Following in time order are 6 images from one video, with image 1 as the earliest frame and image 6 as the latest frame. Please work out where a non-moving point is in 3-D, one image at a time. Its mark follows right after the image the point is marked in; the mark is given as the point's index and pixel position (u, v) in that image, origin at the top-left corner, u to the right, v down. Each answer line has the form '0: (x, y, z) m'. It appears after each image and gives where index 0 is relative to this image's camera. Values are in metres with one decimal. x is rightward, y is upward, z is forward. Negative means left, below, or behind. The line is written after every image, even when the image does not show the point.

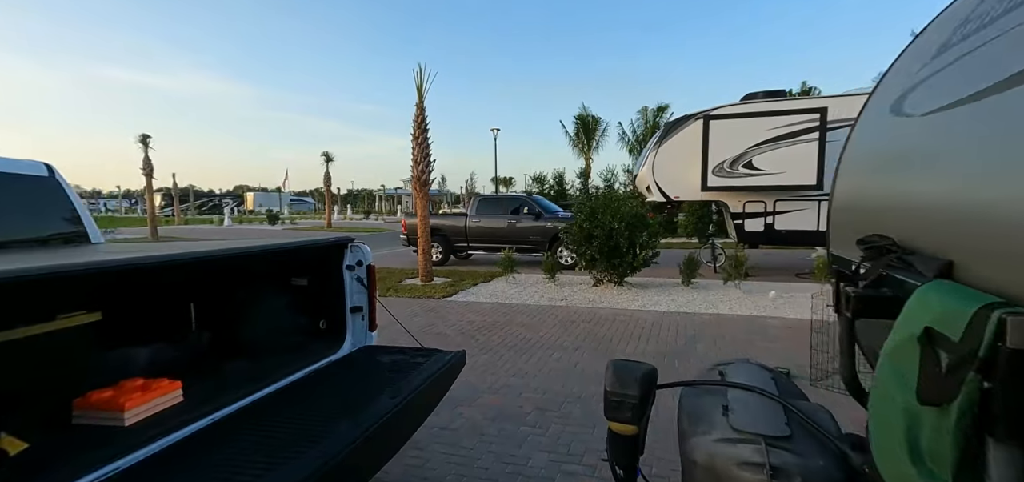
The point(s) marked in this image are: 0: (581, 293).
0: (+1.3, -1.0, +8.5) m
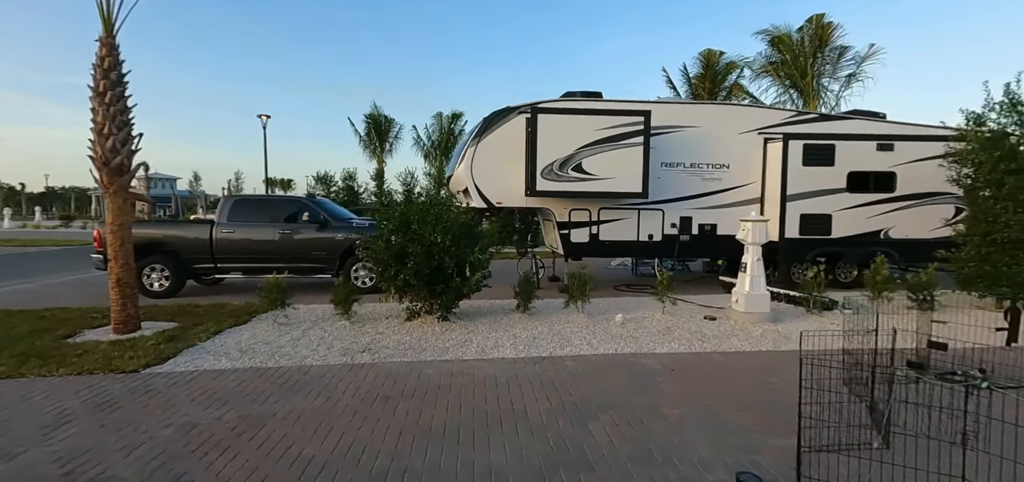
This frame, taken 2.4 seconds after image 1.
0: (-1.6, -1.3, +6.0) m
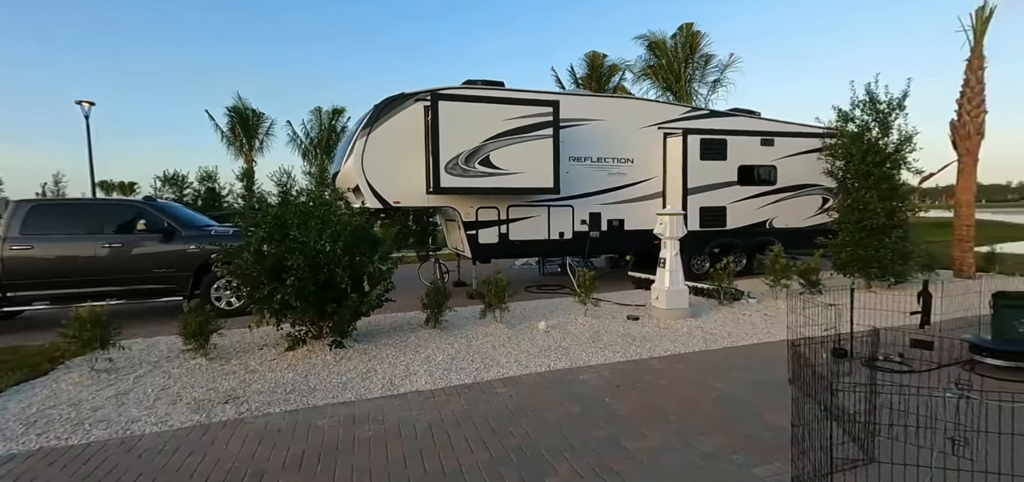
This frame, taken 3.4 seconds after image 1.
0: (-2.6, -1.4, +4.7) m
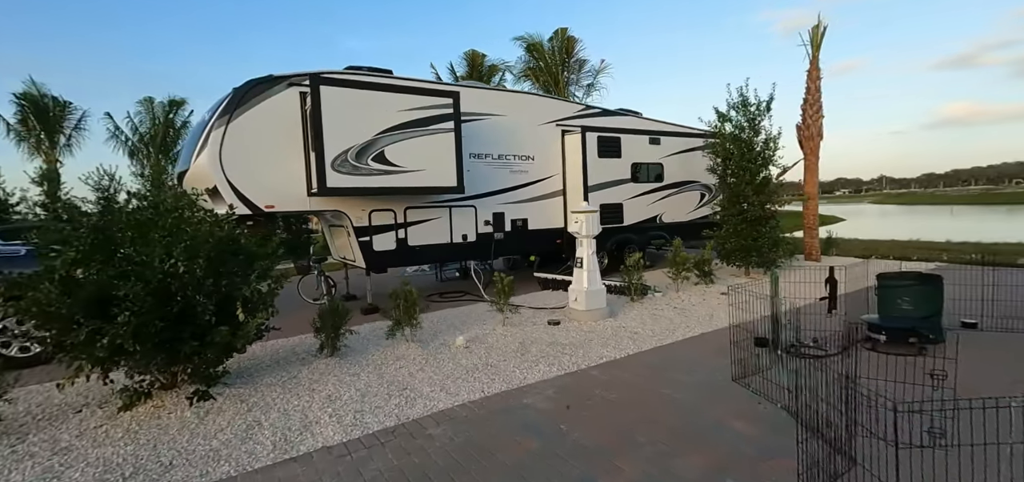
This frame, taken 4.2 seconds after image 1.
0: (-3.1, -1.5, +3.3) m
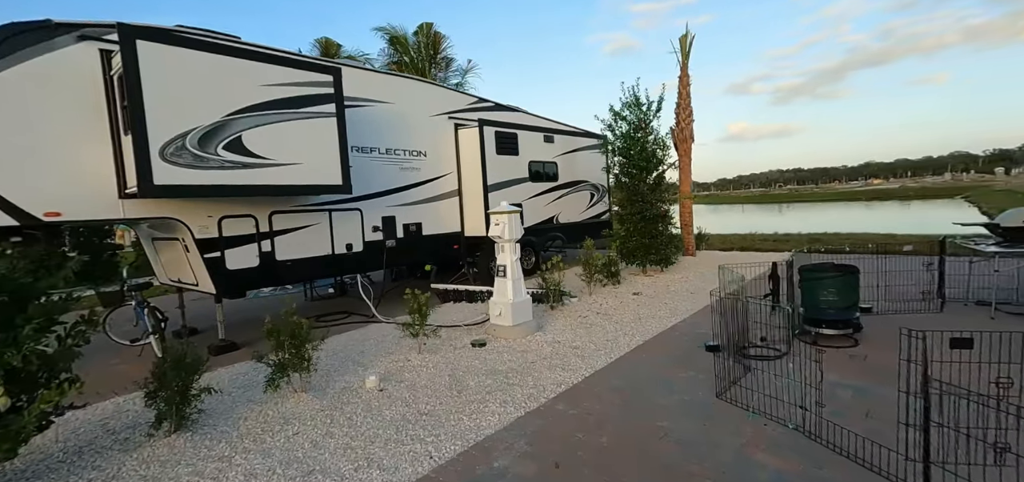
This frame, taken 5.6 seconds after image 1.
0: (-3.1, -1.7, +1.5) m
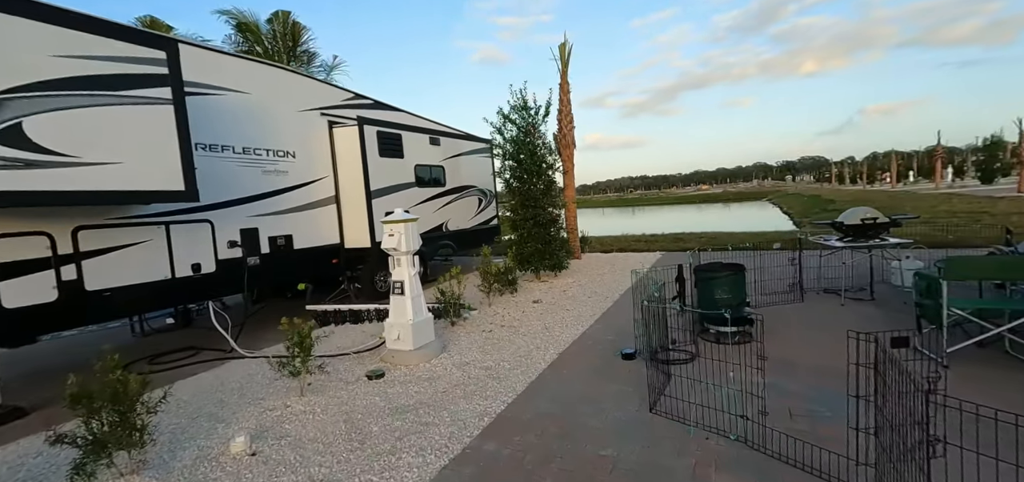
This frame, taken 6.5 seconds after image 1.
0: (-2.9, -1.9, +0.1) m
